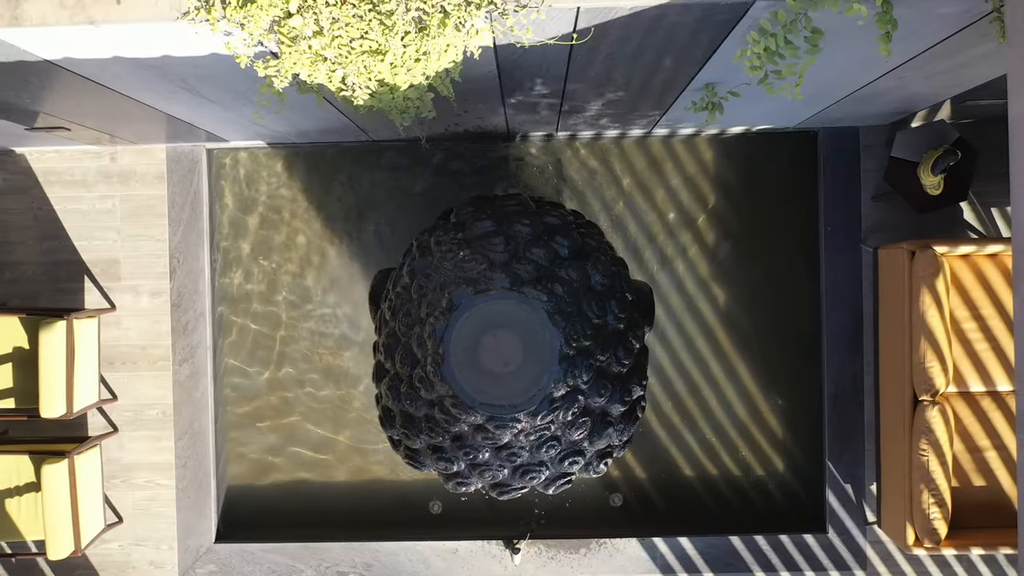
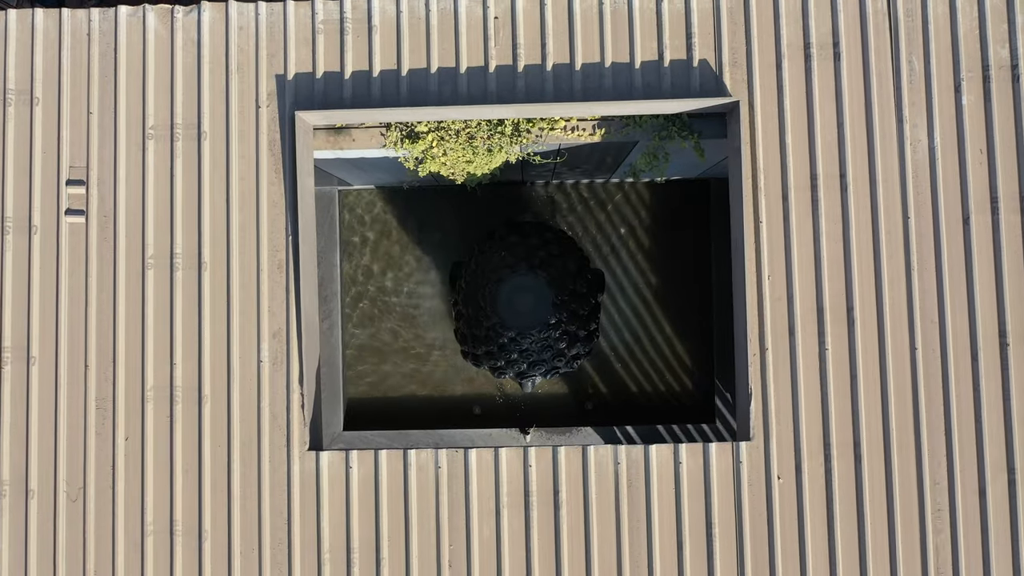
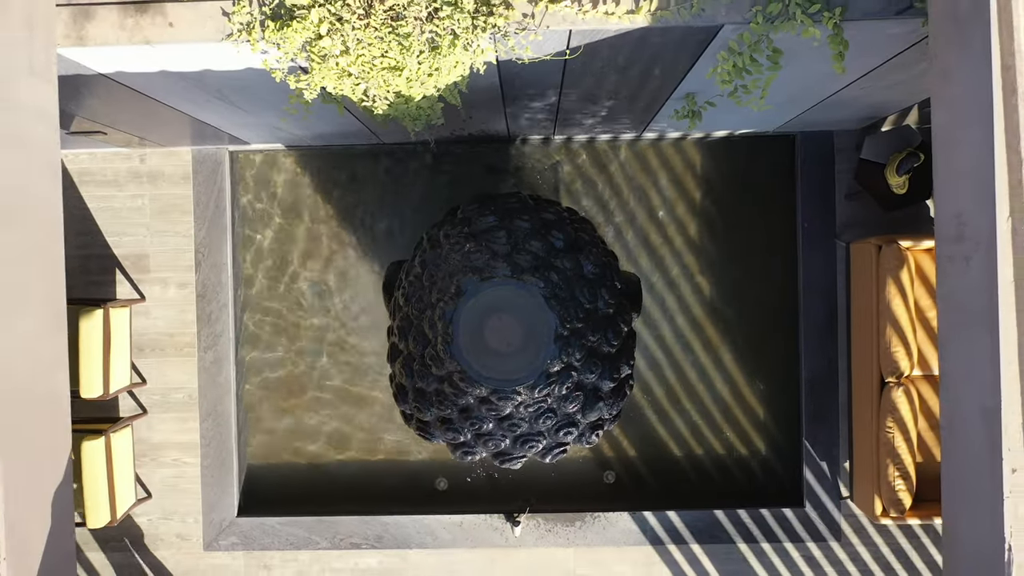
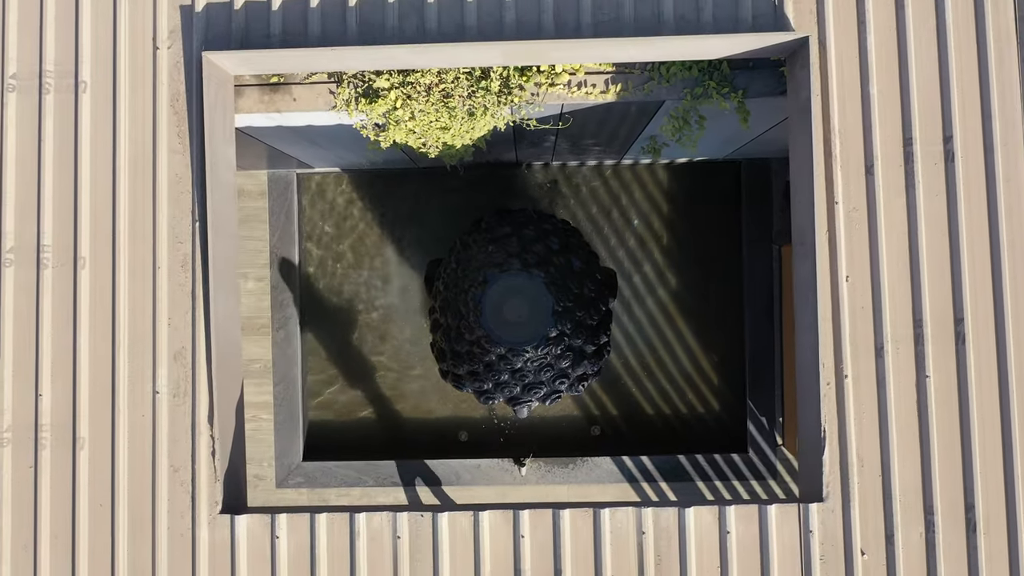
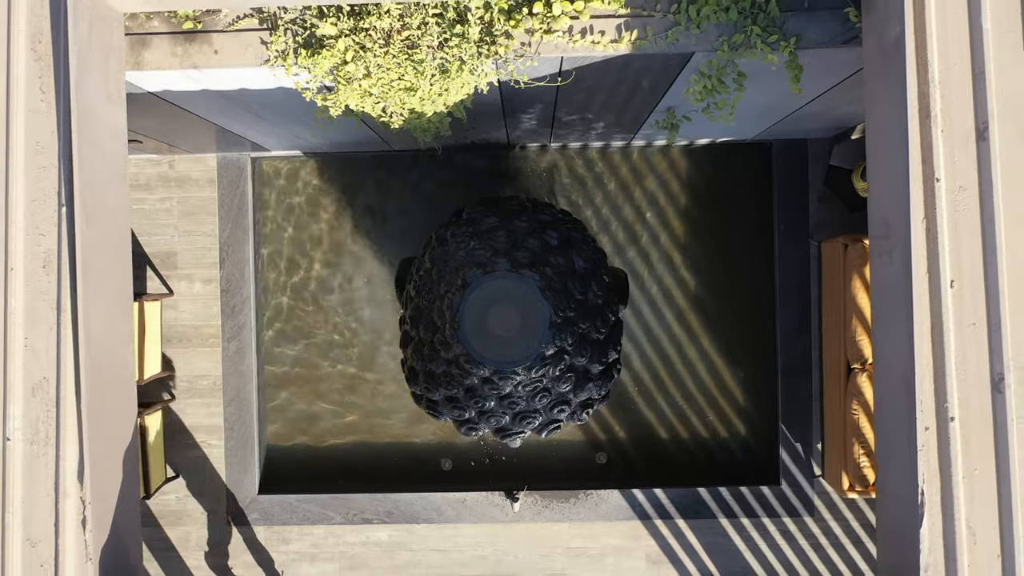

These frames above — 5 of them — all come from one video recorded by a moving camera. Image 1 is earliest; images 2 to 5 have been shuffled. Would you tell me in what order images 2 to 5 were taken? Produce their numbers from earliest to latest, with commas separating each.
3, 5, 4, 2
